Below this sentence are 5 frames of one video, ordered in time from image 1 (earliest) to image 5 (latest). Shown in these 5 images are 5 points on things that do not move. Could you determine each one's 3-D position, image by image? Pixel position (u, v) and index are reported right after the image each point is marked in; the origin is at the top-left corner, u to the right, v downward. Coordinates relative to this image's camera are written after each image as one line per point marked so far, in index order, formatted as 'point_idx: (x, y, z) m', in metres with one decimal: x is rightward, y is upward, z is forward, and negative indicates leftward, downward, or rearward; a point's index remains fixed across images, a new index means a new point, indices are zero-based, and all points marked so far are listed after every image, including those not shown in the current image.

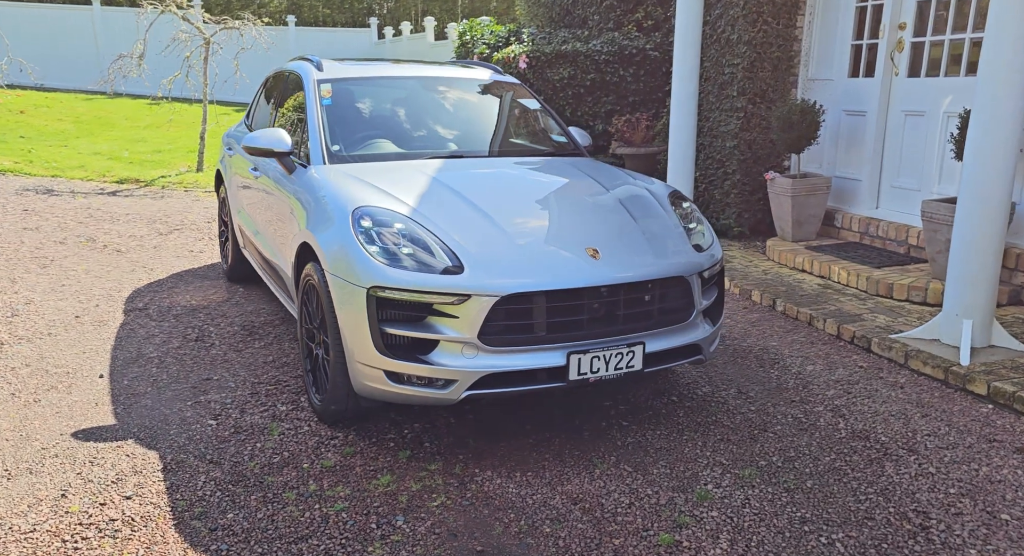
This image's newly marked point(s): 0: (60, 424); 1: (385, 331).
0: (-1.9, -0.6, +3.8) m
1: (-0.5, -0.2, +3.3) m
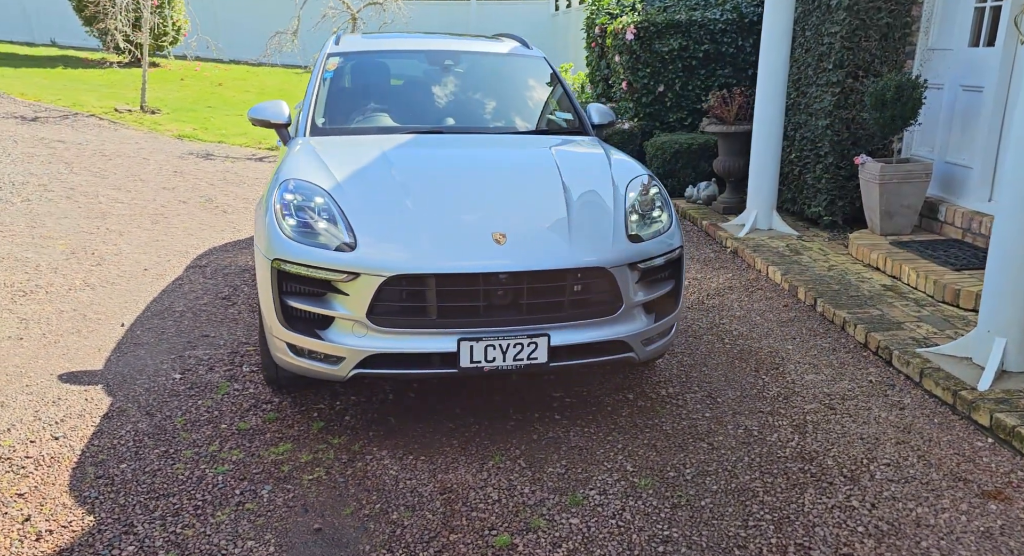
0: (-2.2, -0.4, +4.2) m
1: (-0.9, -0.1, +3.4) m
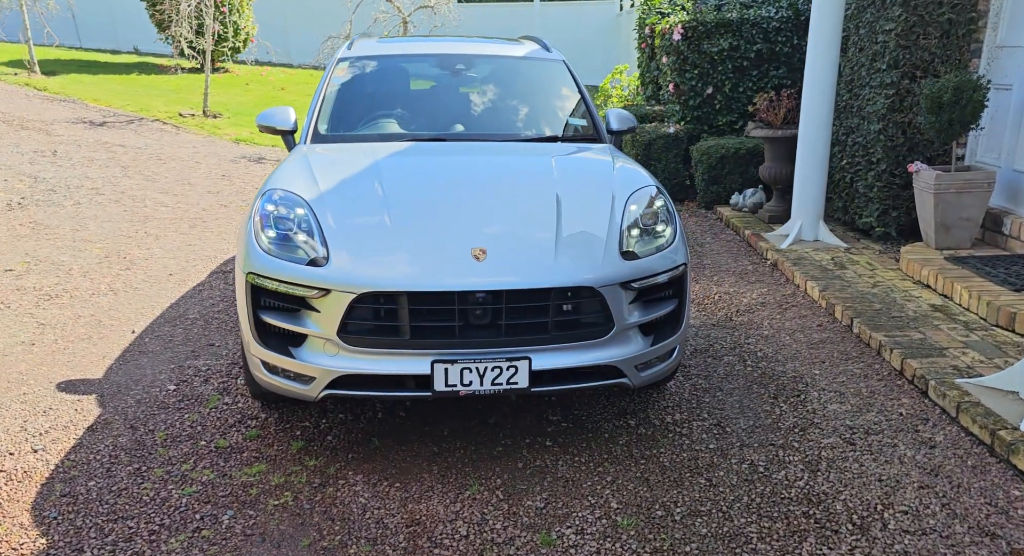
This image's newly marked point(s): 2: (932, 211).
0: (-2.2, -0.5, +4.2) m
1: (-0.9, -0.2, +3.2) m
2: (+2.6, +0.4, +5.4) m
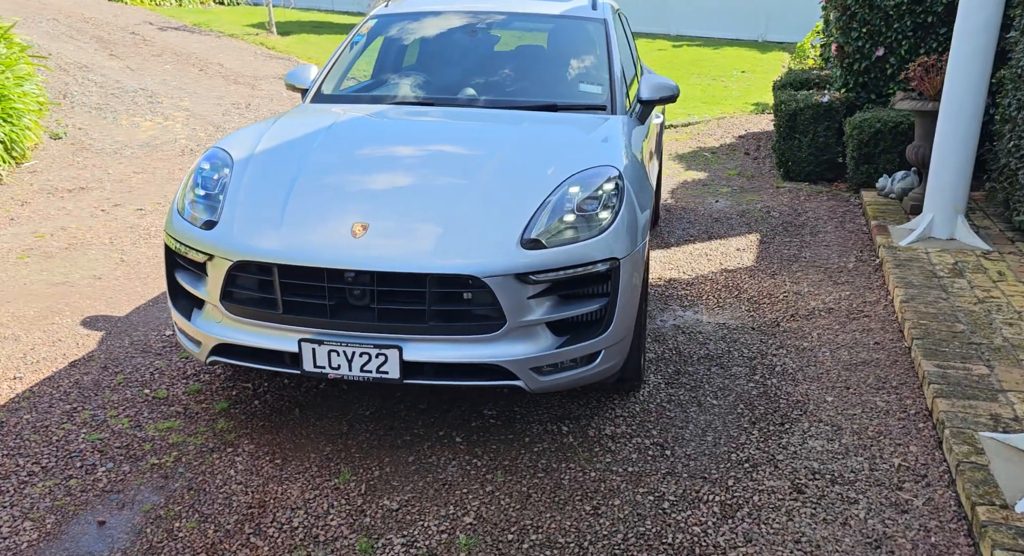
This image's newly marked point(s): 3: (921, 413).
0: (-2.1, -0.2, +4.5) m
1: (-1.2, 0.0, +3.2) m
2: (+2.8, +0.3, +4.2) m
3: (+1.5, -0.5, +3.2) m
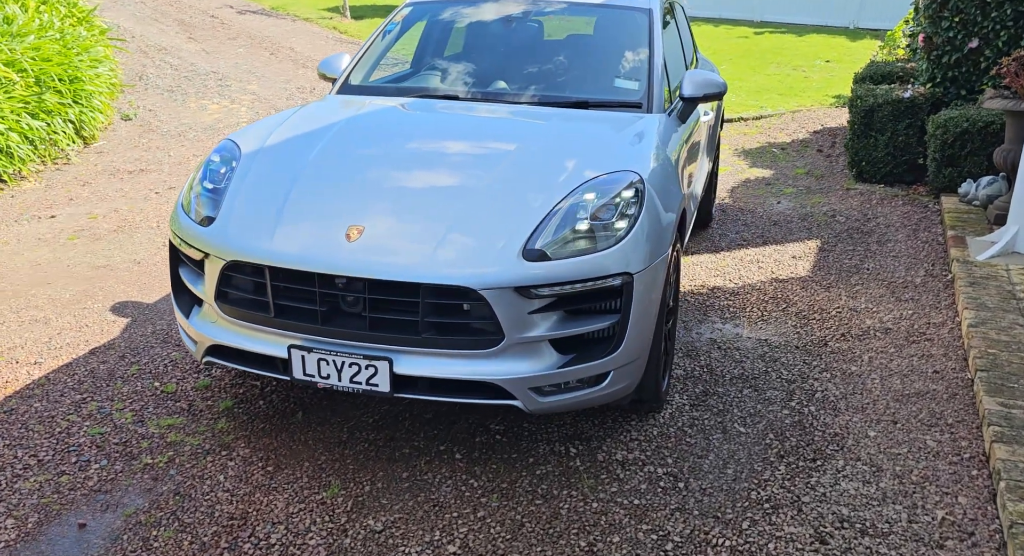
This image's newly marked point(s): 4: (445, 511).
0: (-2.0, -0.1, +4.5) m
1: (-1.2, 0.0, +3.2) m
2: (+2.9, +0.2, +3.7) m
3: (+1.5, -0.6, +2.9) m
4: (-0.2, -0.7, +2.7) m
